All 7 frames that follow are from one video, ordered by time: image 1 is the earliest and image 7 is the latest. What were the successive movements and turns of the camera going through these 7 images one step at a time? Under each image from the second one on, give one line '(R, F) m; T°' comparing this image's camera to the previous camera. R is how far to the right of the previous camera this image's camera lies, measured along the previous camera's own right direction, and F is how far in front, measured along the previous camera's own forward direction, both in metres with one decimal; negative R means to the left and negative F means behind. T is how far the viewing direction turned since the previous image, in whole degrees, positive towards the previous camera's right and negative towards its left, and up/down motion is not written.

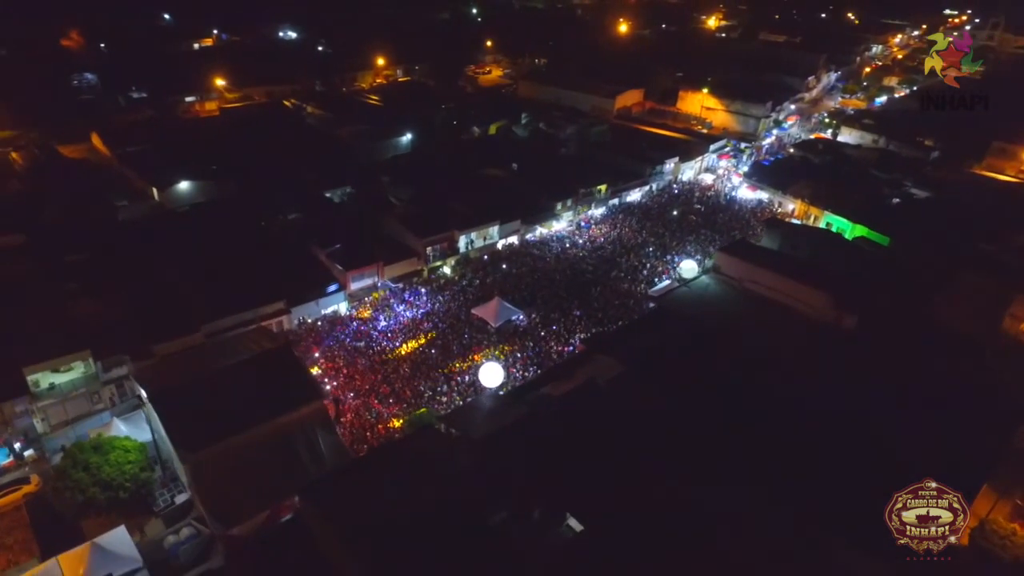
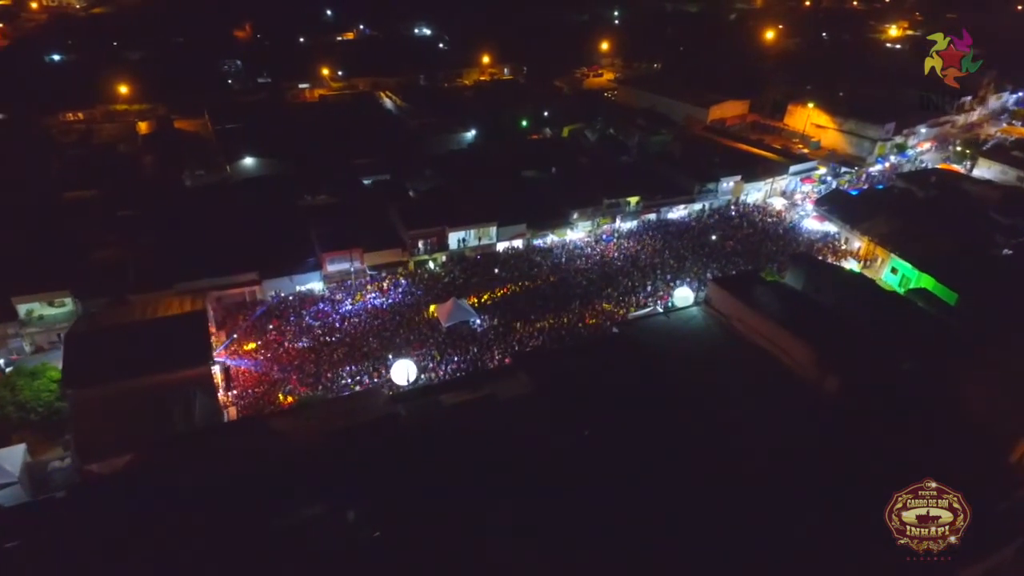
(+6.3, +1.5) m; -15°
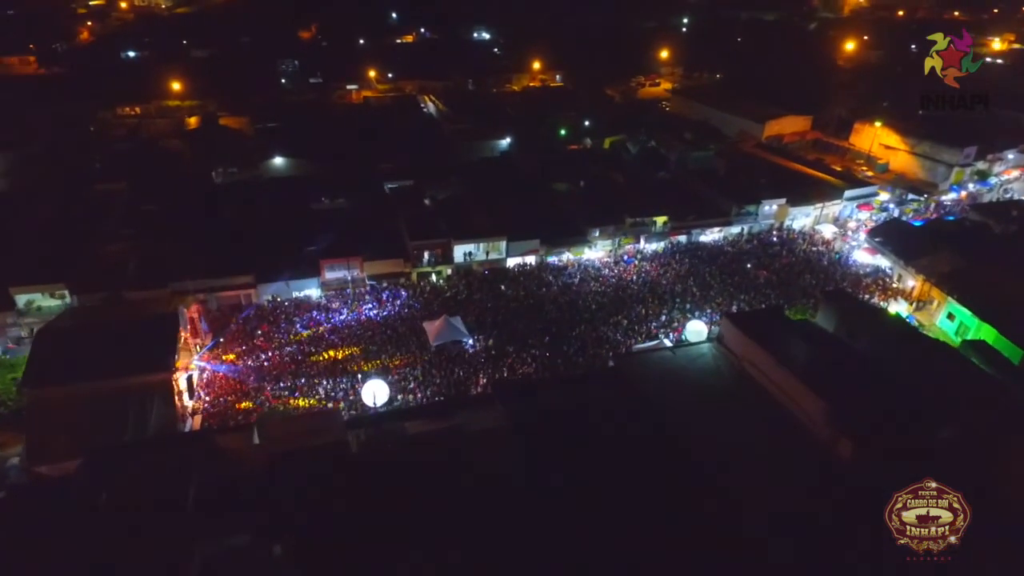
(+2.1, +1.4) m; -6°
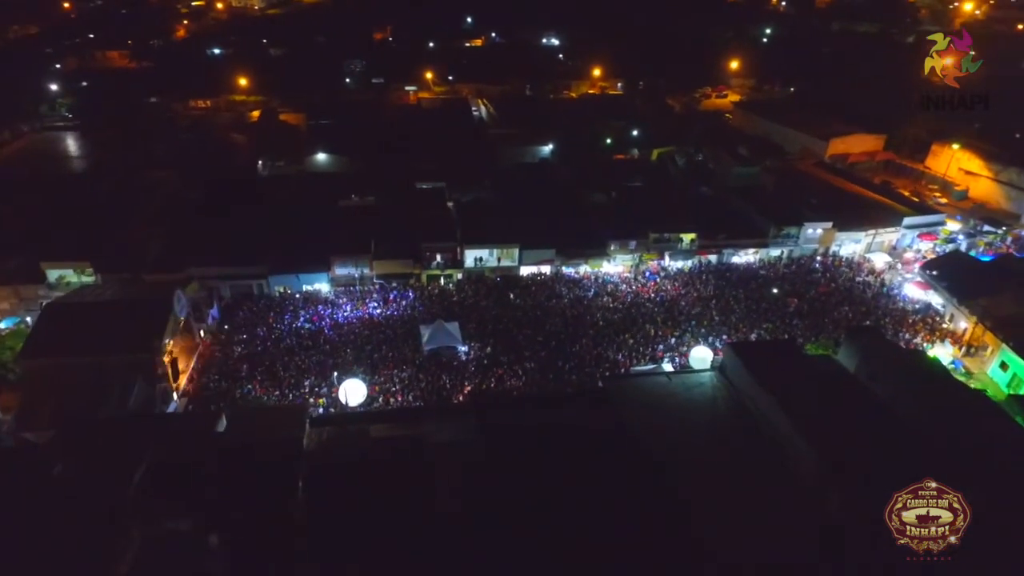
(+2.3, +0.7) m; -7°
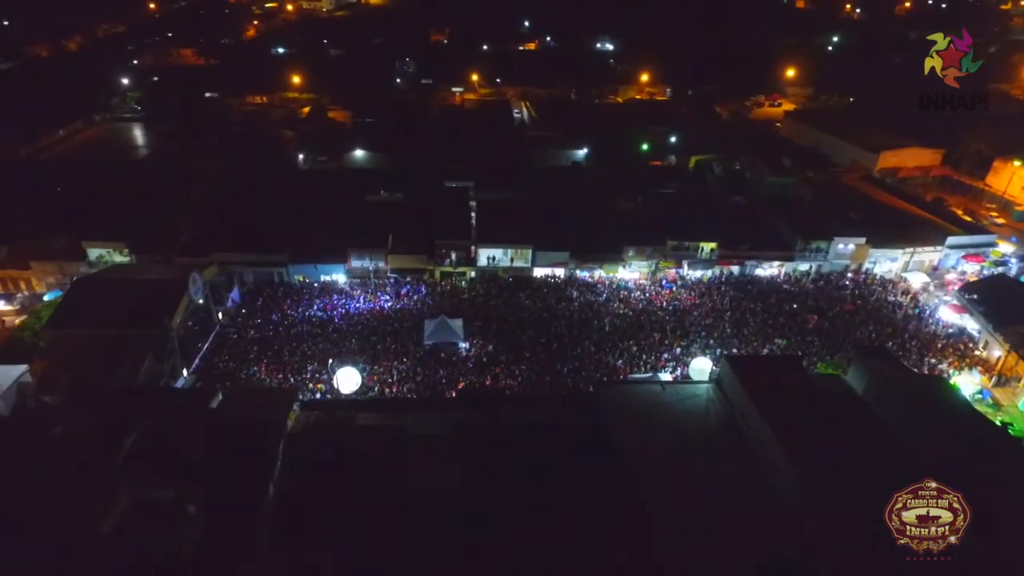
(+1.7, 0.0) m; -5°
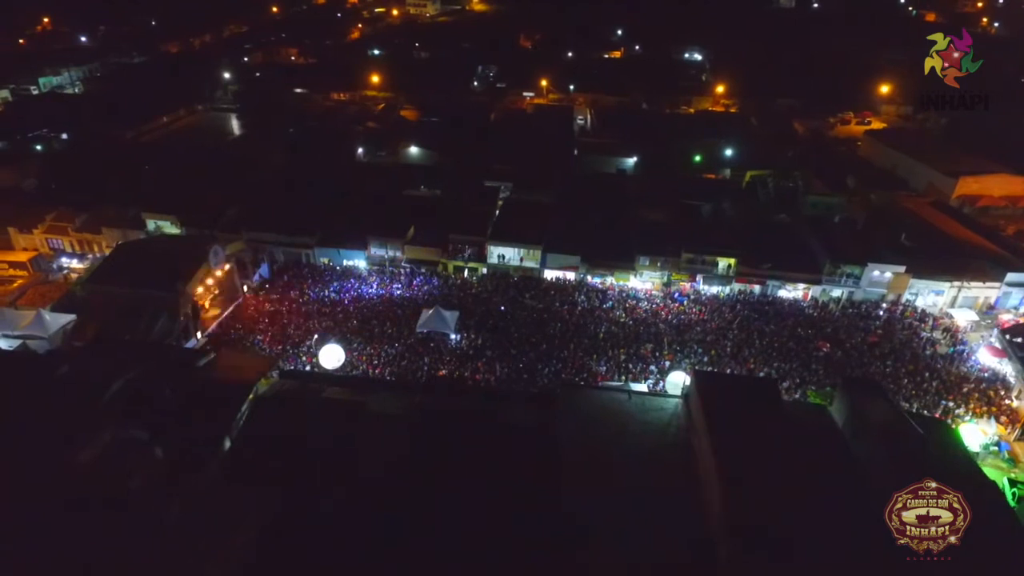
(+3.2, 0.0) m; -9°
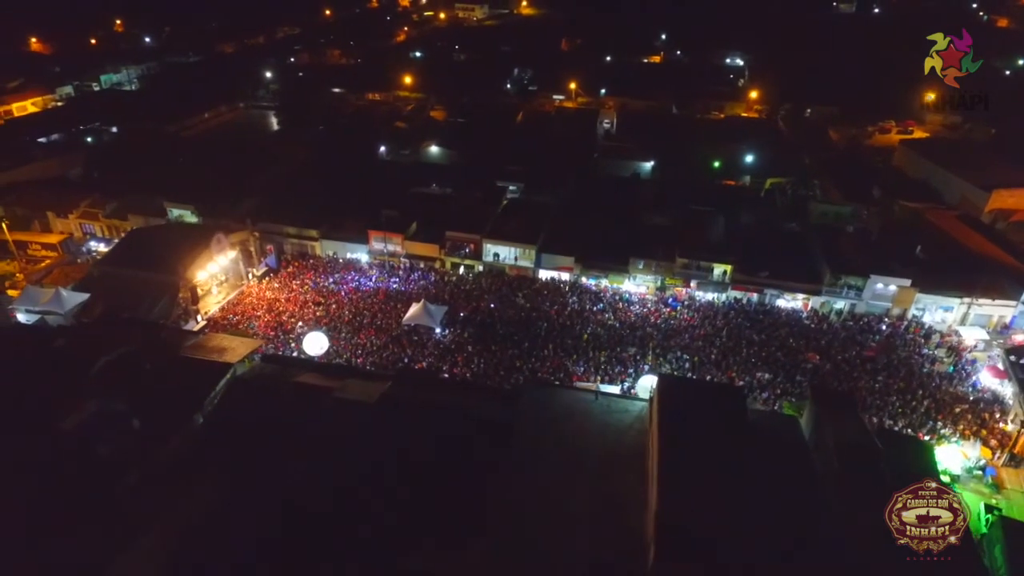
(+2.0, -0.1) m; -5°
